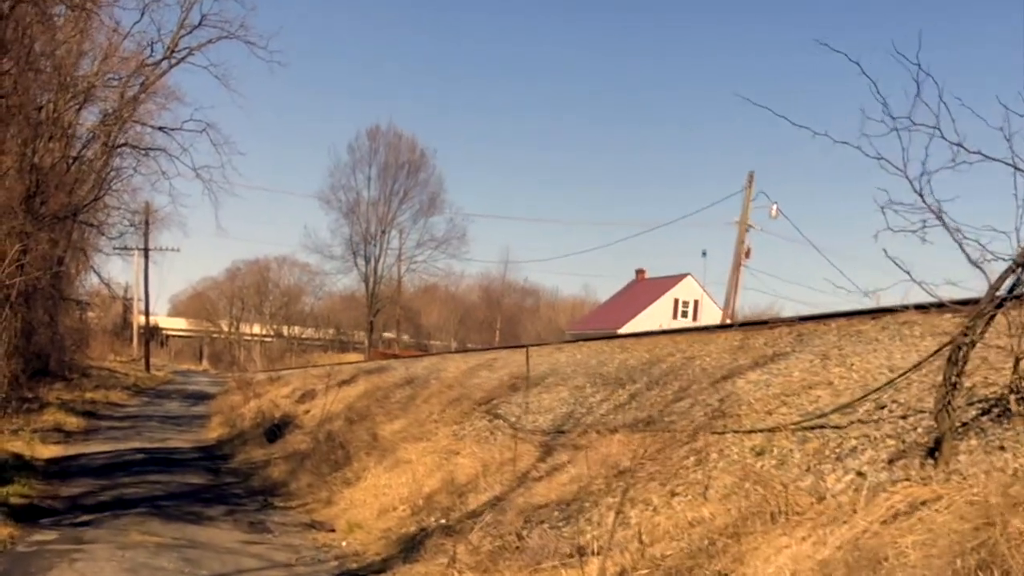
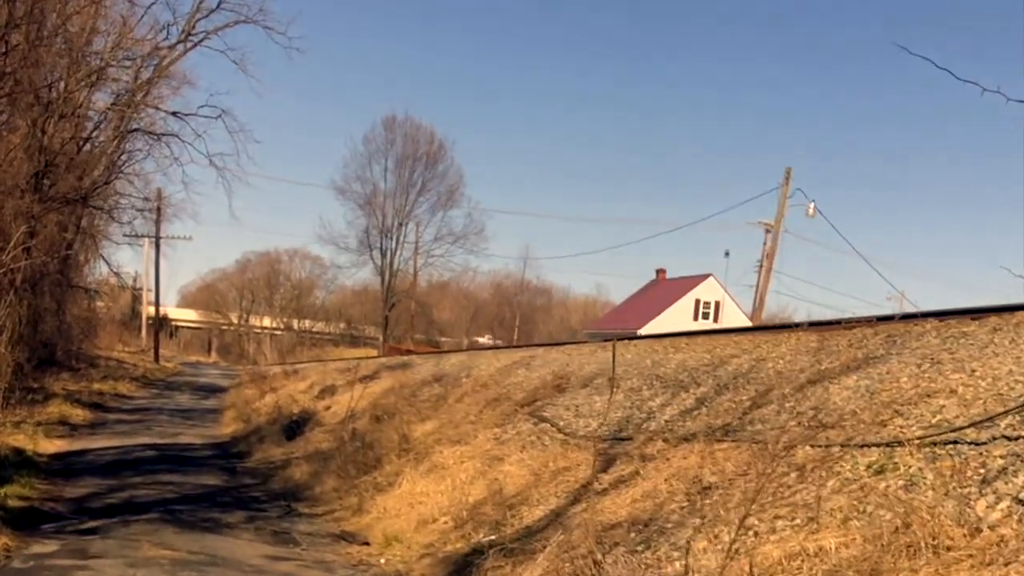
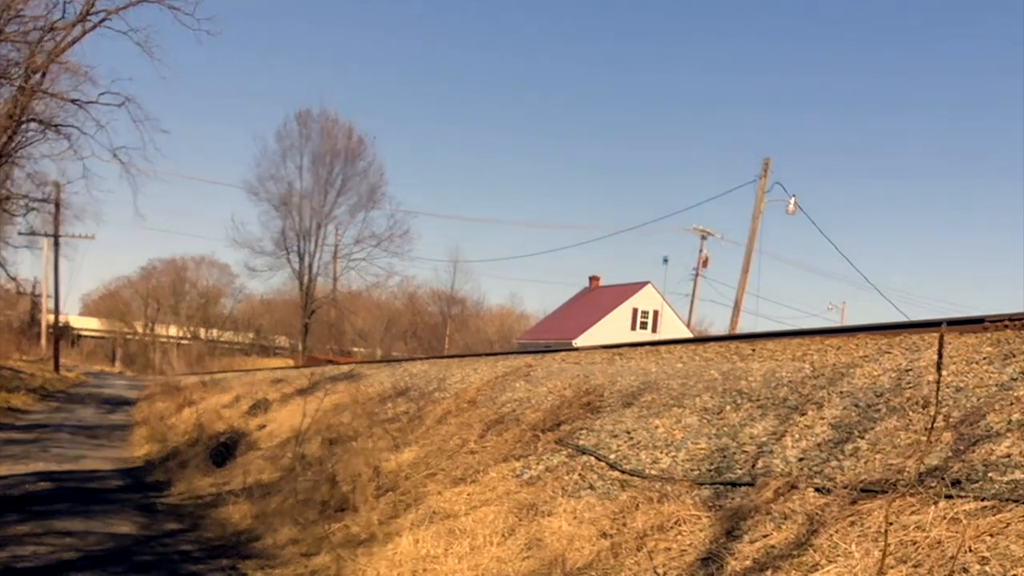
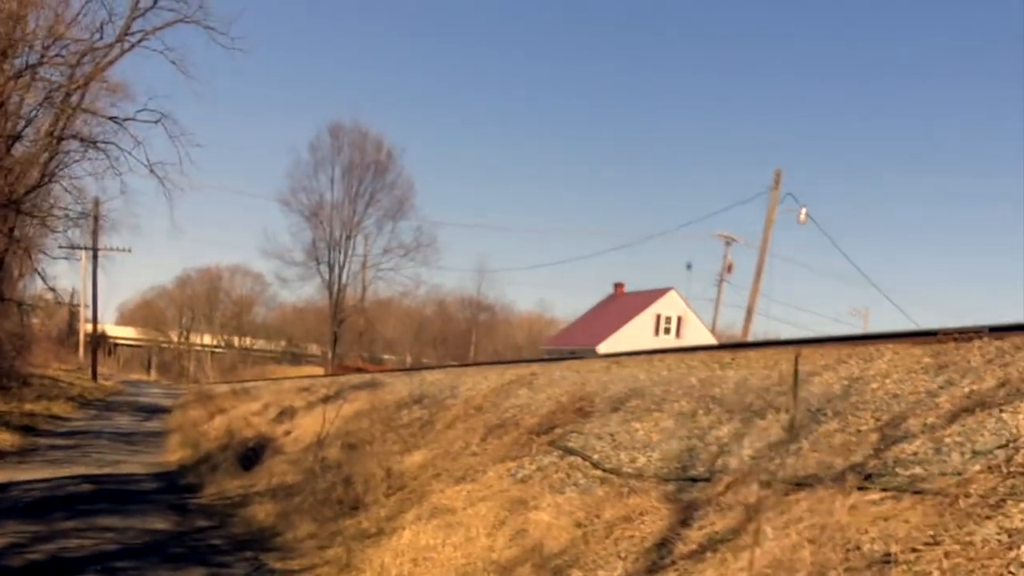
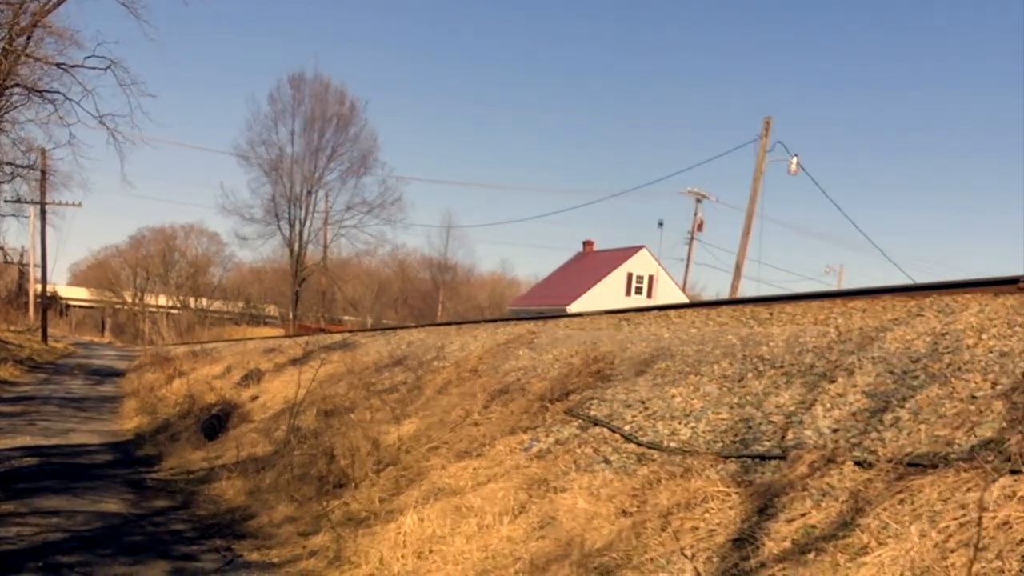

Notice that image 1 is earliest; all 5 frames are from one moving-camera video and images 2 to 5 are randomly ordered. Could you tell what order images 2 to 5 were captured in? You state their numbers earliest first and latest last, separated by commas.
2, 4, 3, 5
